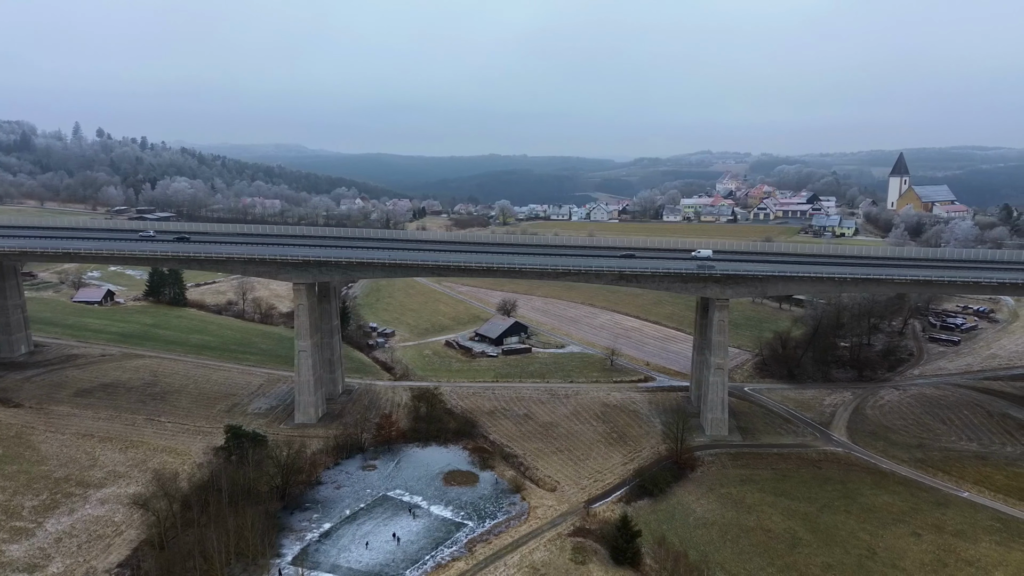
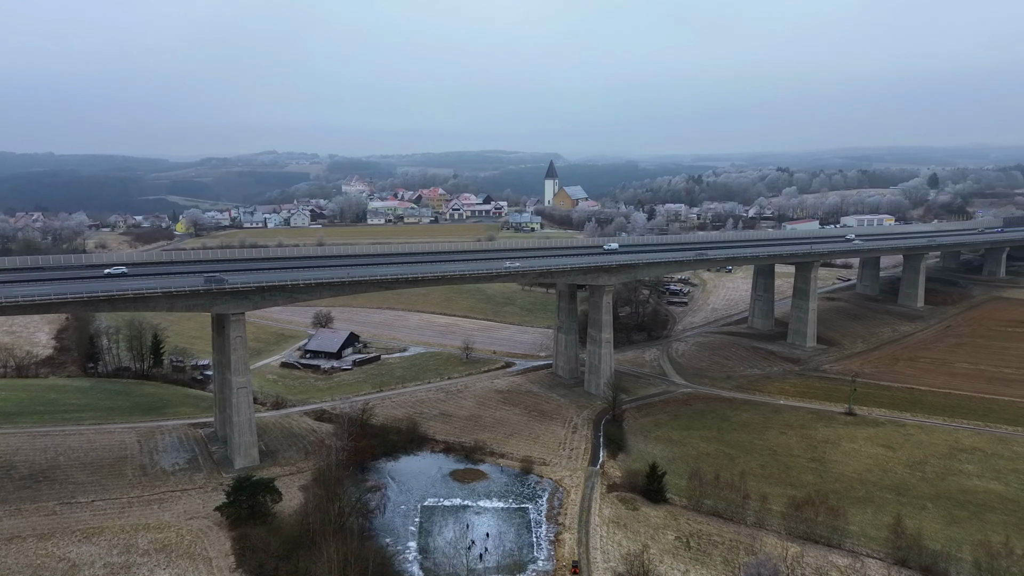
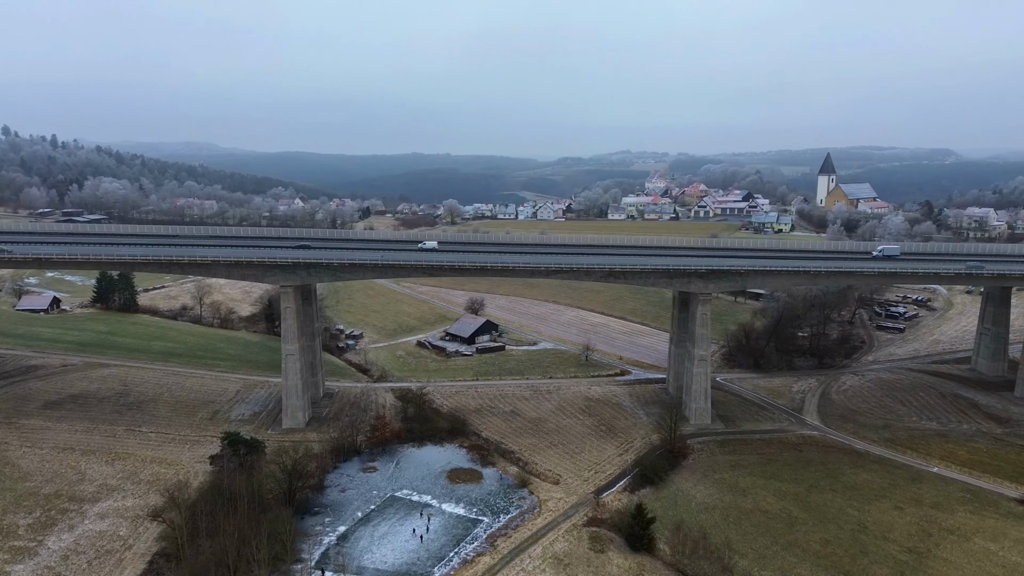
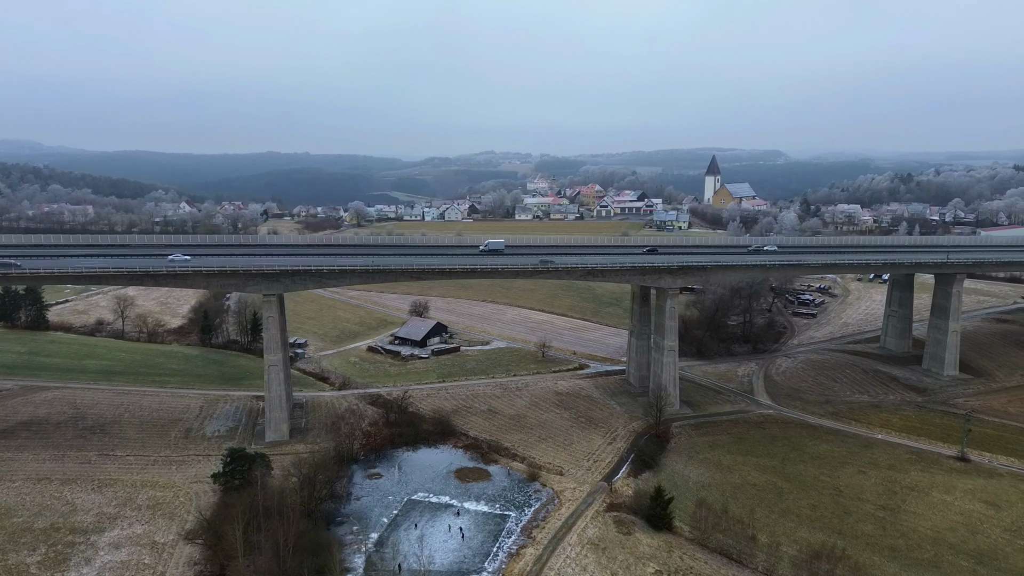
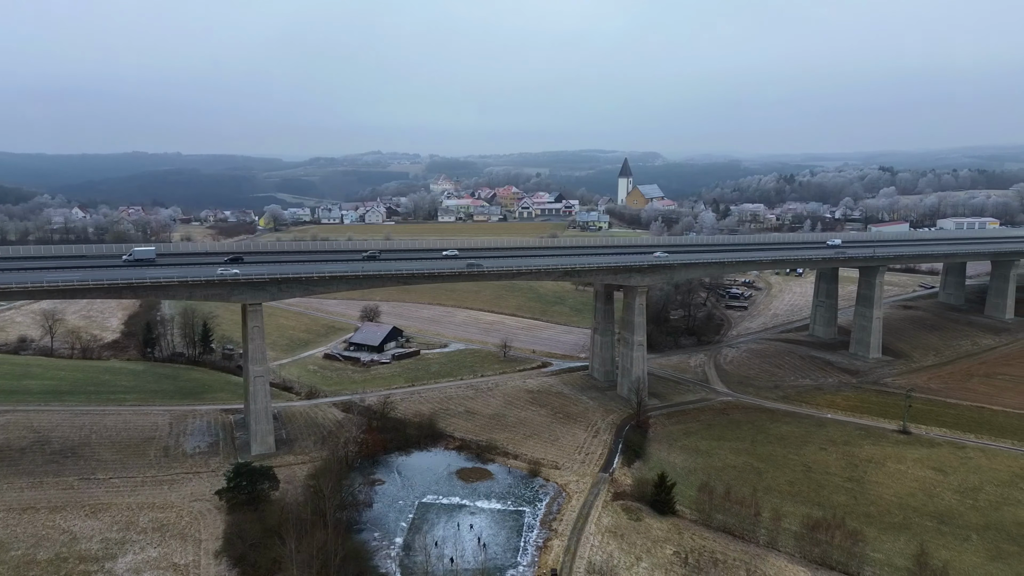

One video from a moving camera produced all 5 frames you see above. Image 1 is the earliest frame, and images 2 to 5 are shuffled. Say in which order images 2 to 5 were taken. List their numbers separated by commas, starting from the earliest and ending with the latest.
3, 4, 5, 2
